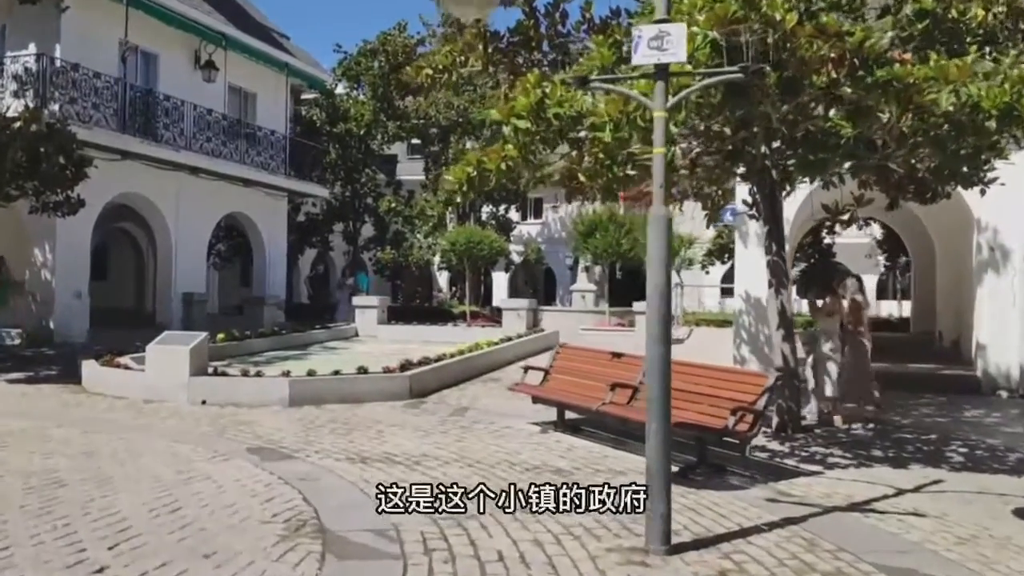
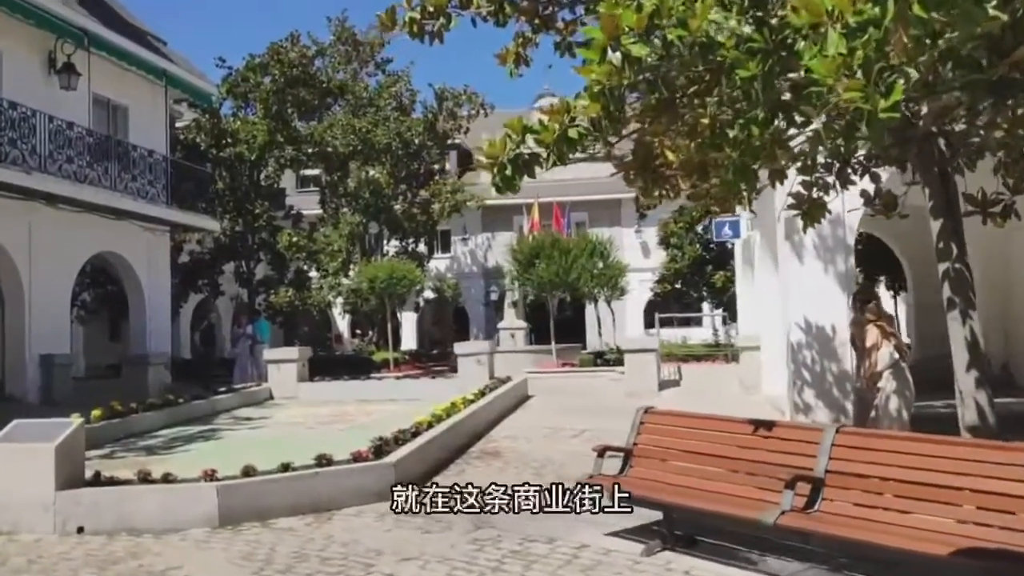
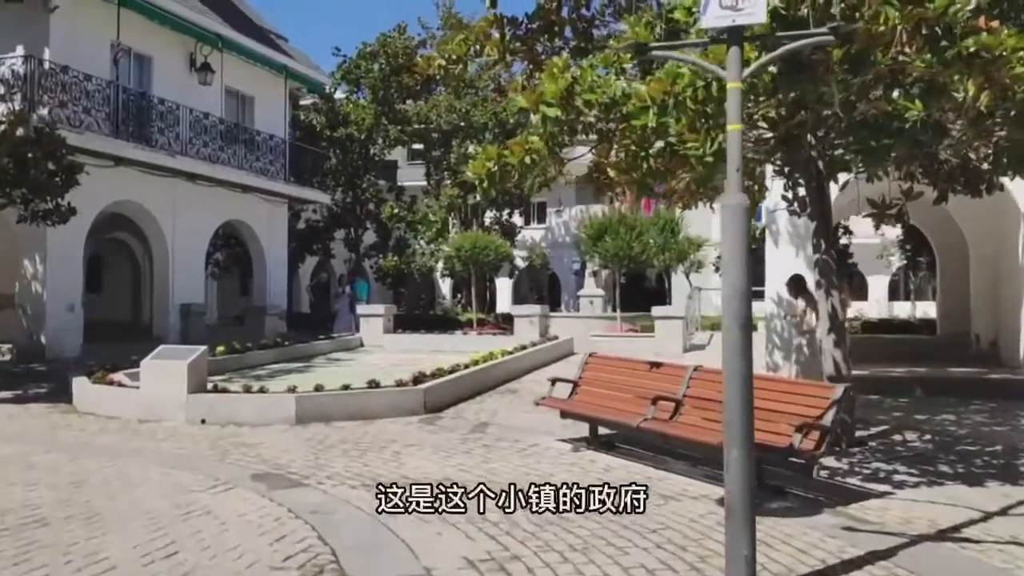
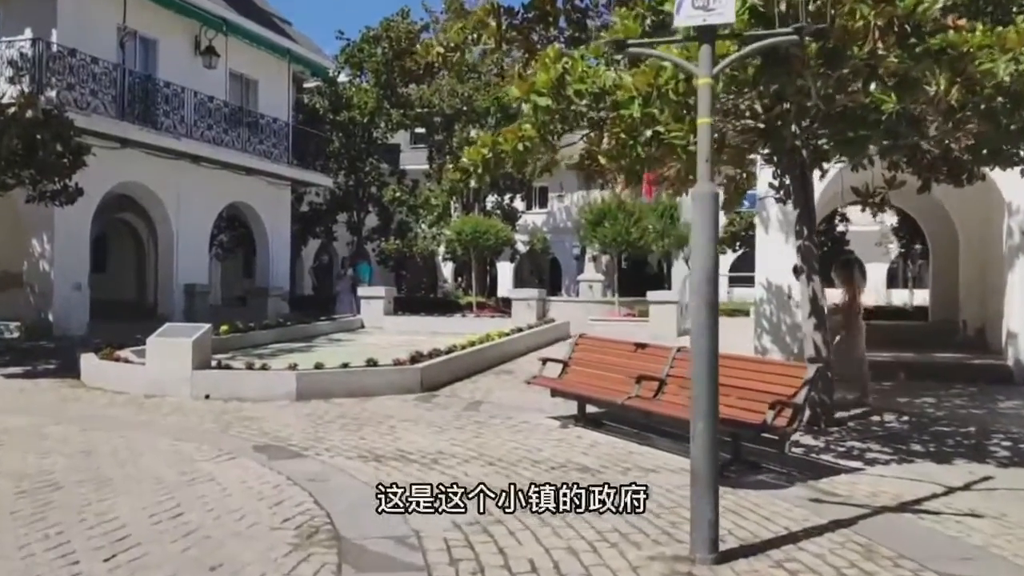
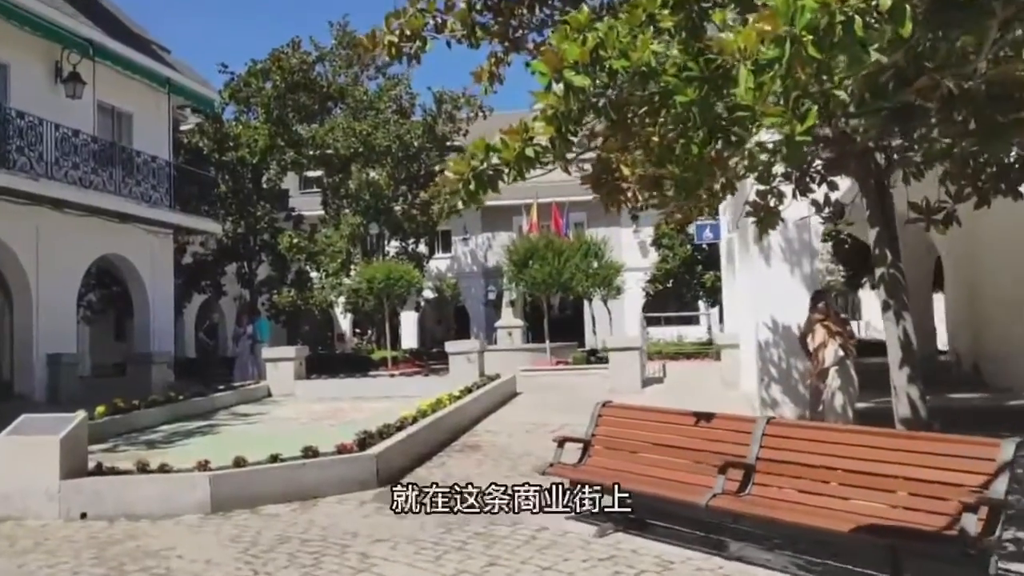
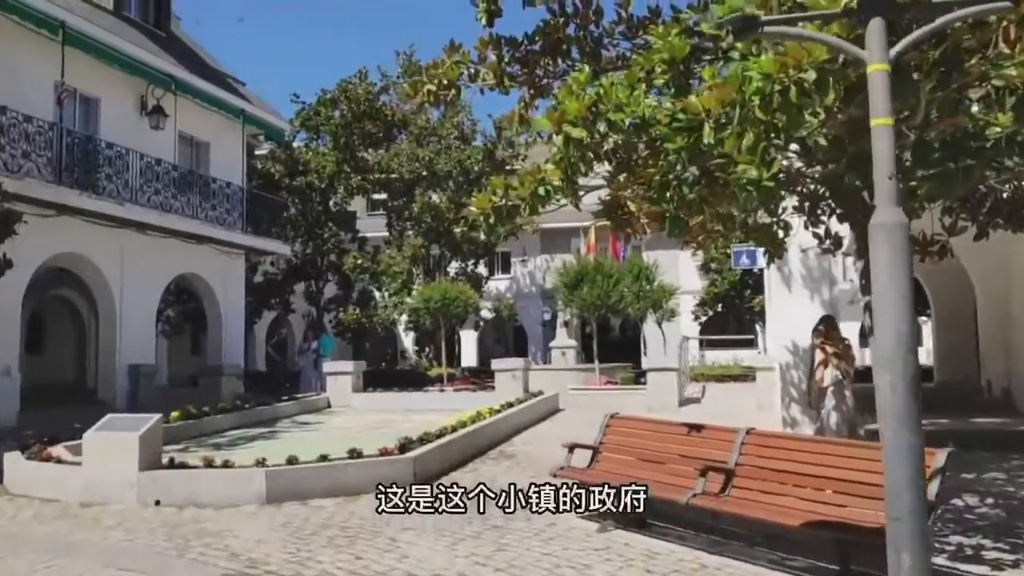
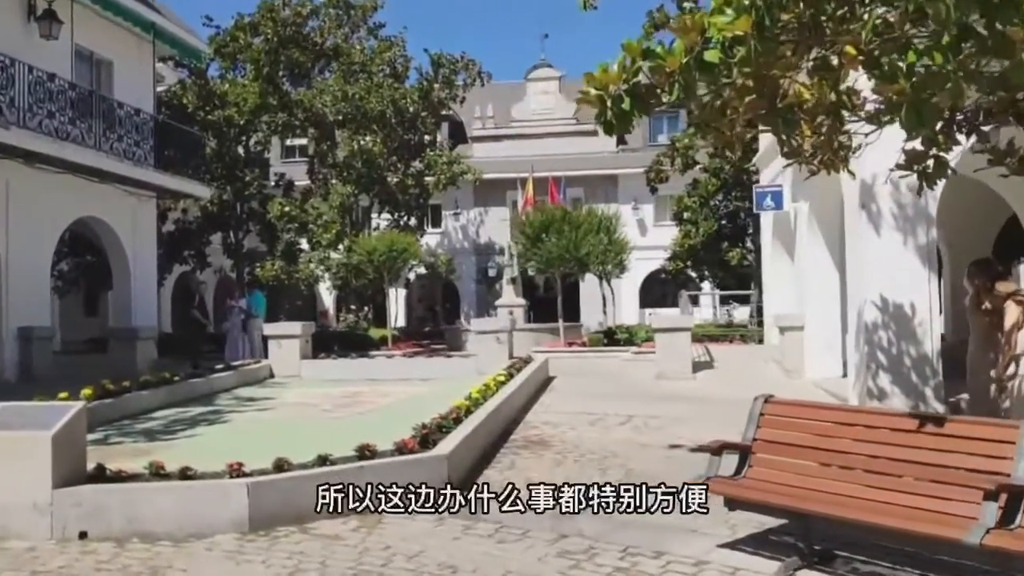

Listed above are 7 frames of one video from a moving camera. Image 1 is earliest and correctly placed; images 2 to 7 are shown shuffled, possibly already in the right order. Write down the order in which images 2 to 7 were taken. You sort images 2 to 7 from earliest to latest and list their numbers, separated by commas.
4, 3, 6, 5, 2, 7
